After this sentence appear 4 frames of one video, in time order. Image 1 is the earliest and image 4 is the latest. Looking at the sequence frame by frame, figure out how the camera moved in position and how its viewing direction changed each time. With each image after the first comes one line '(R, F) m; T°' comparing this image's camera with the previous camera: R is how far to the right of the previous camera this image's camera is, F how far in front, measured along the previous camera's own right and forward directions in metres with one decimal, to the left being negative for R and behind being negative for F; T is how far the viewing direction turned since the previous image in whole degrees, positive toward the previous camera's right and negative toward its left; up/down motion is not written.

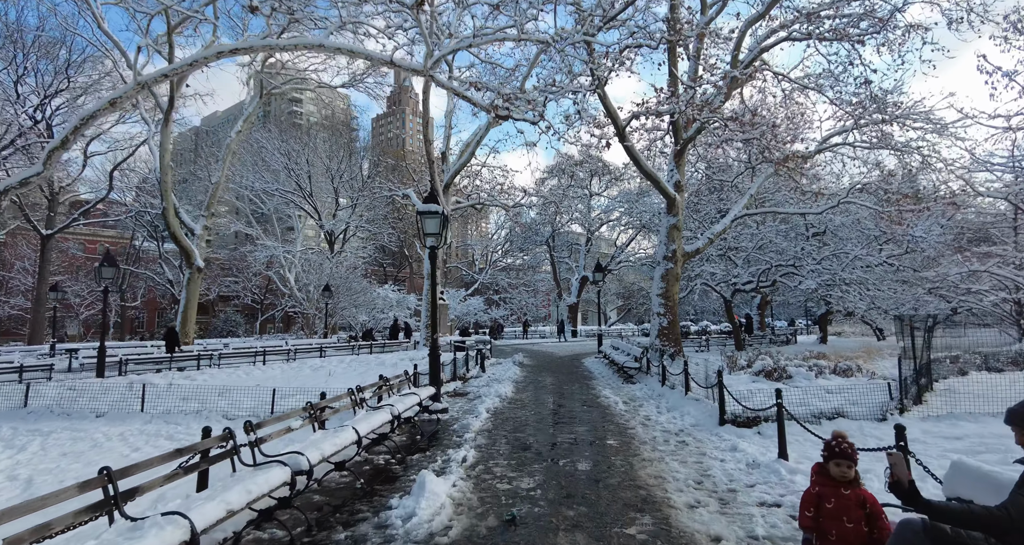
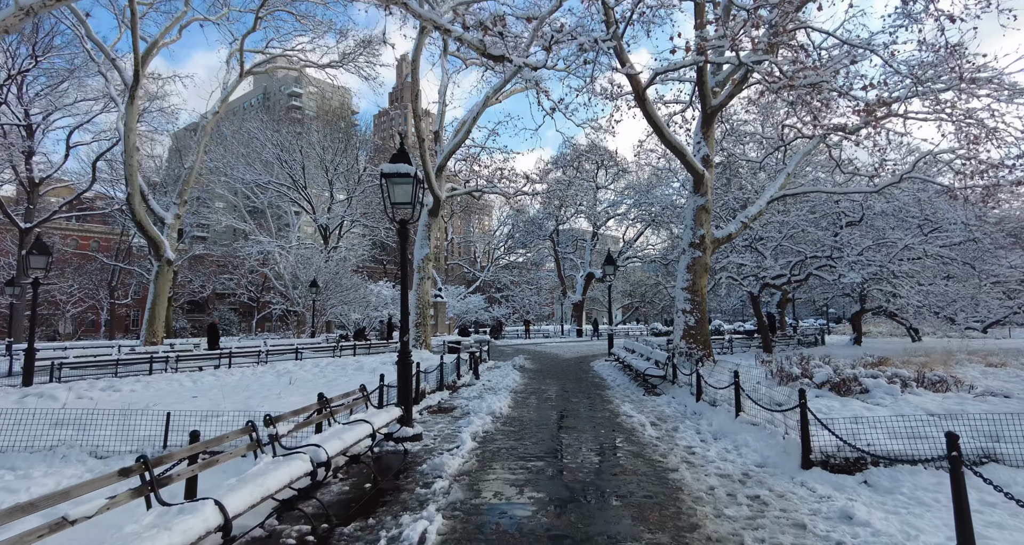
(+0.1, +2.5) m; 0°
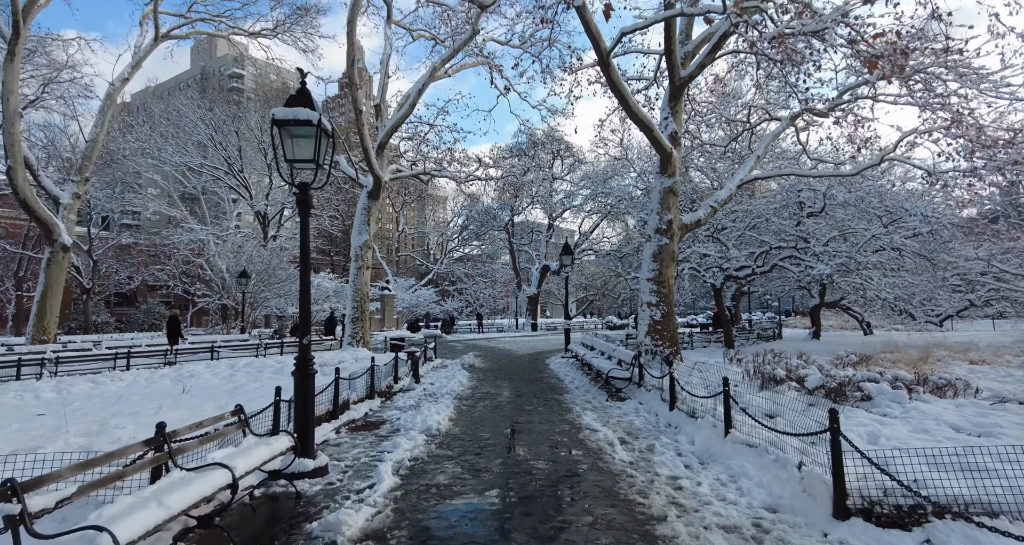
(+0.2, +1.8) m; +5°
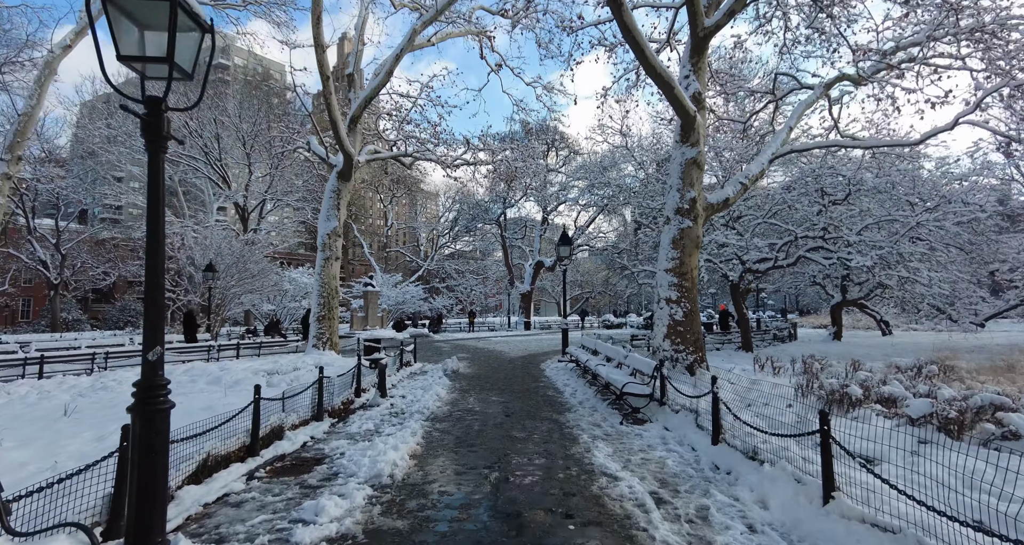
(+0.1, +2.4) m; +1°
